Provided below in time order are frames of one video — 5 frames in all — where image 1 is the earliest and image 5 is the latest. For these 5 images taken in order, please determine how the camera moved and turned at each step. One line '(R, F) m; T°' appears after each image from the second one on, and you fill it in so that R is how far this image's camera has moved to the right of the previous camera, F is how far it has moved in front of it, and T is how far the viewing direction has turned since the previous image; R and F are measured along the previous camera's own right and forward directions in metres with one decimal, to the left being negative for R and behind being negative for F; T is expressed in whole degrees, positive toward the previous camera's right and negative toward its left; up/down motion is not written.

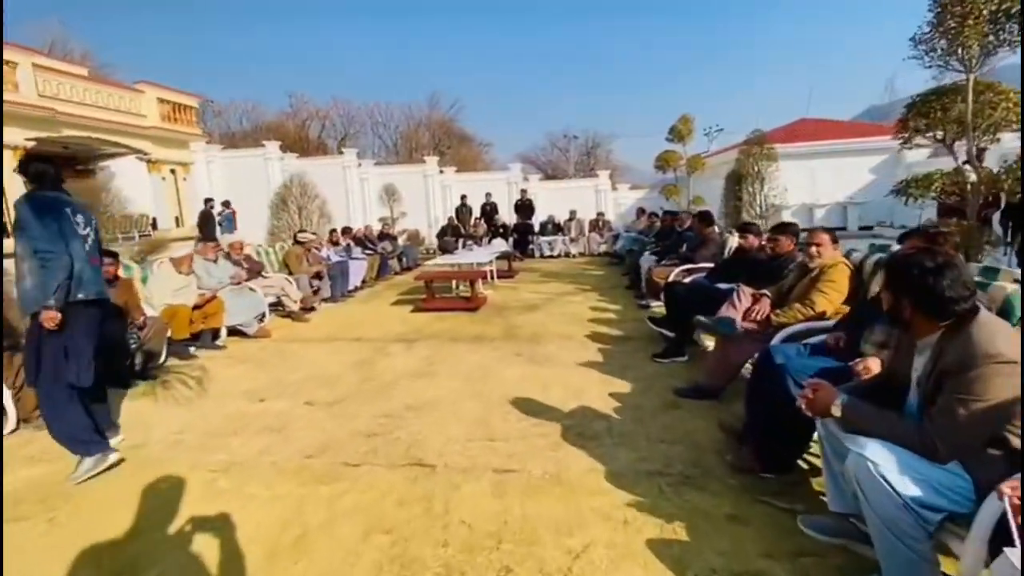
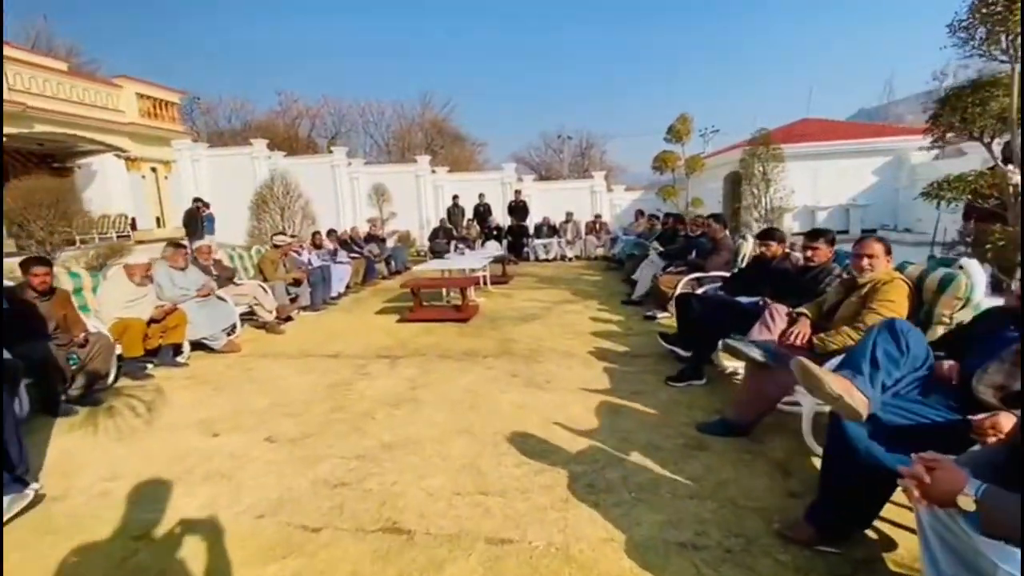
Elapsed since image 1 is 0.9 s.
(0.0, +0.6) m; +1°
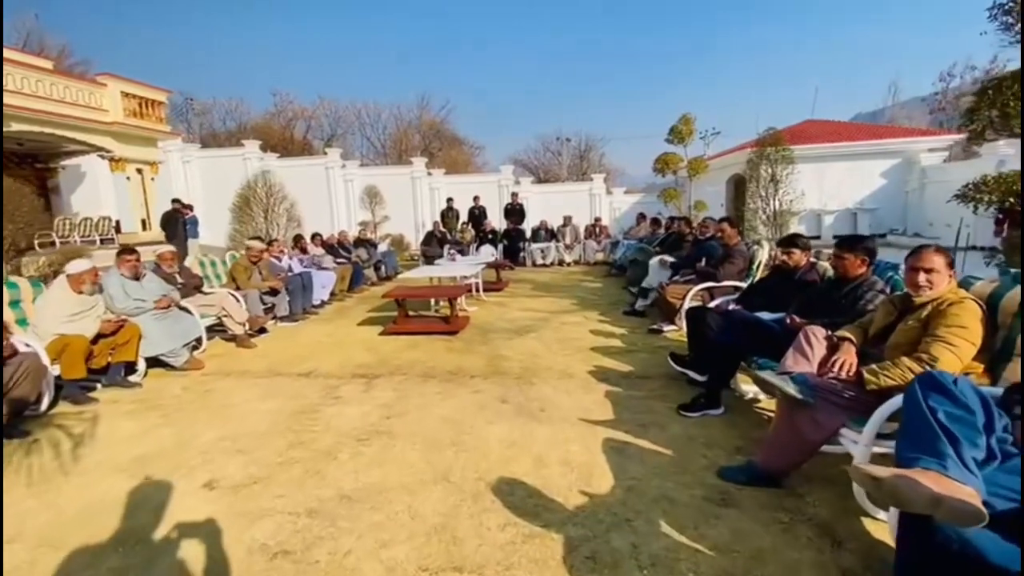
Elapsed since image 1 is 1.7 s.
(+0.1, +0.6) m; 0°
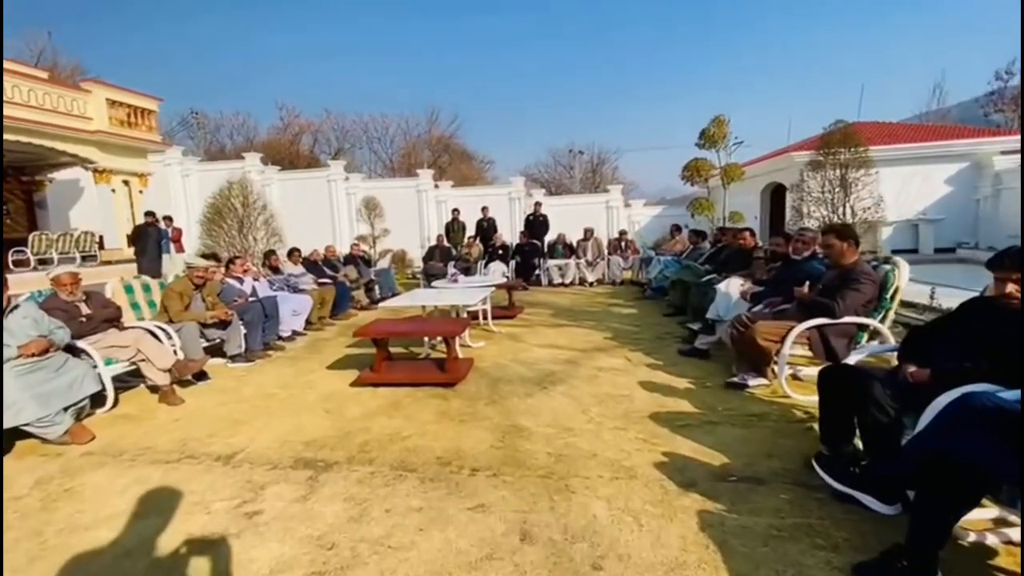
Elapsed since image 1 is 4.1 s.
(-0.1, +1.8) m; -1°
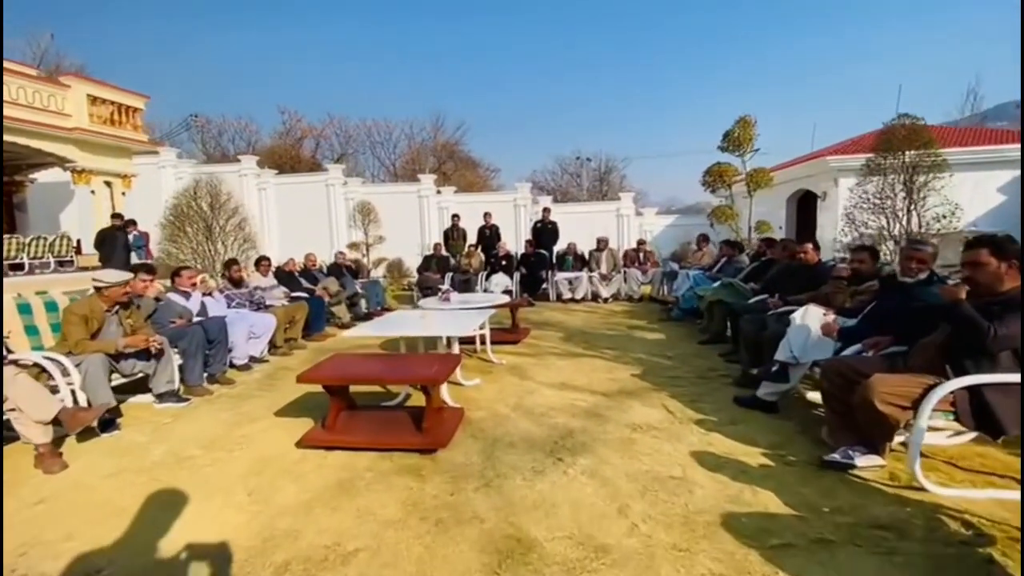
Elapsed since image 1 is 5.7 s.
(0.0, +1.3) m; -1°
